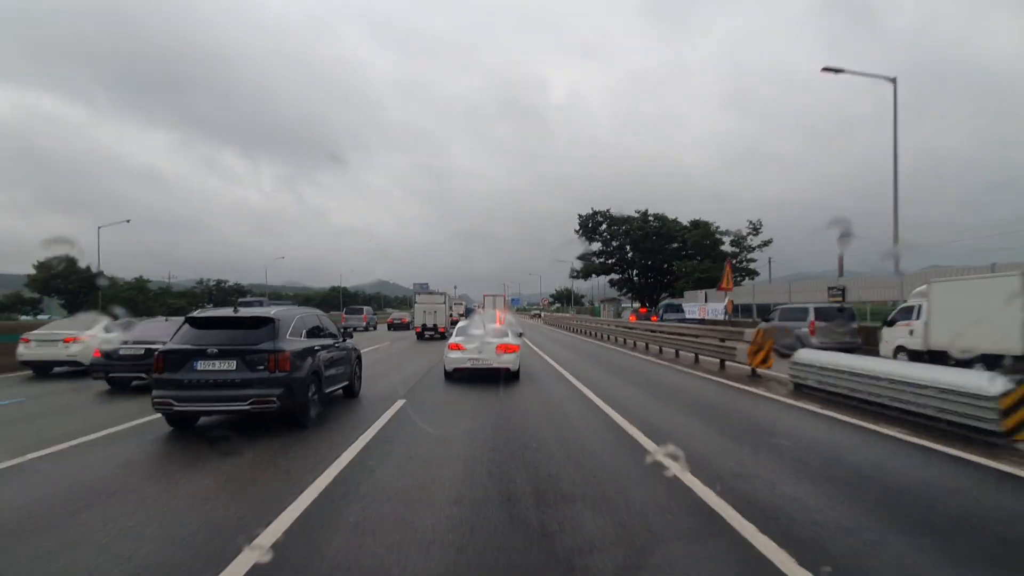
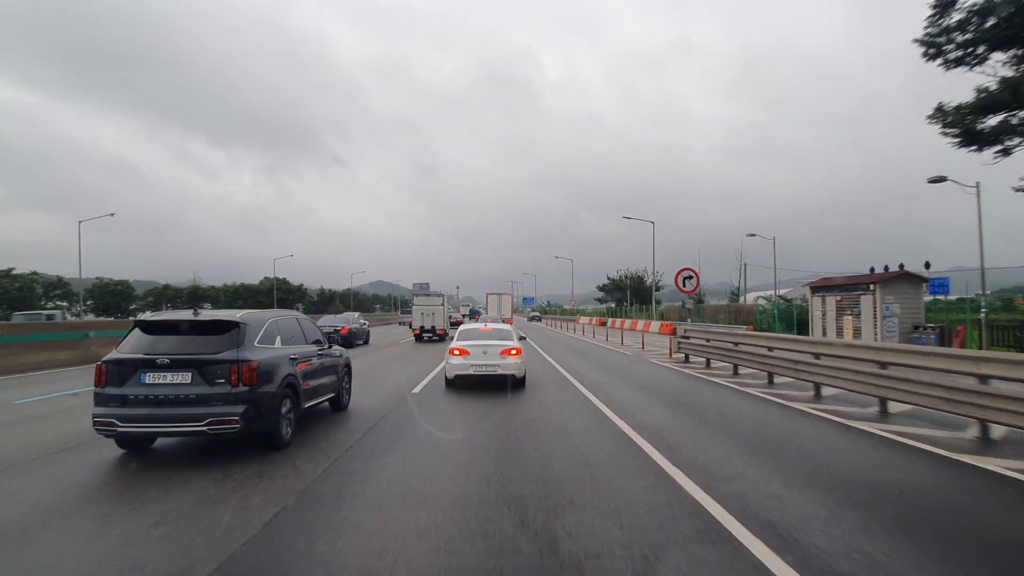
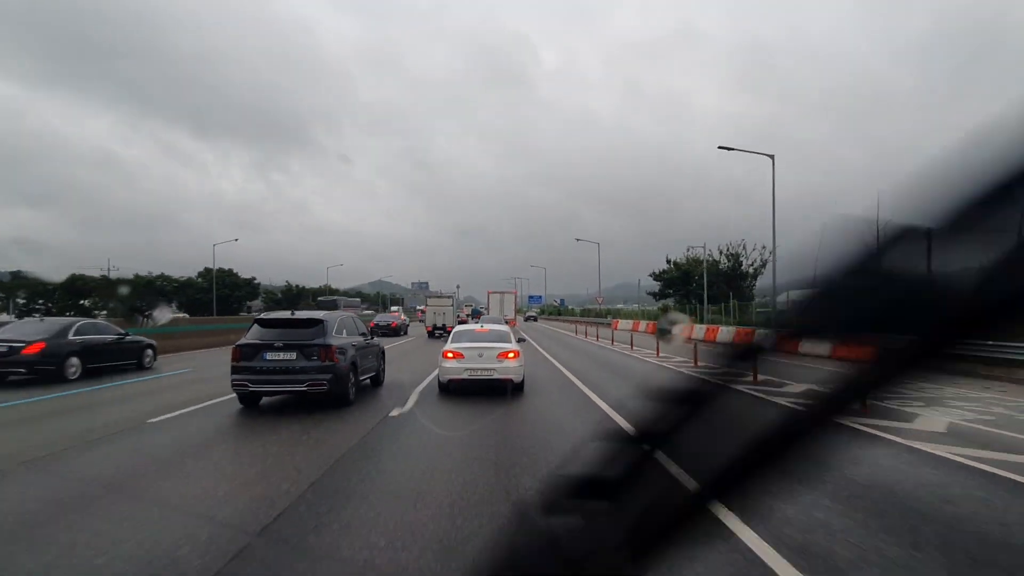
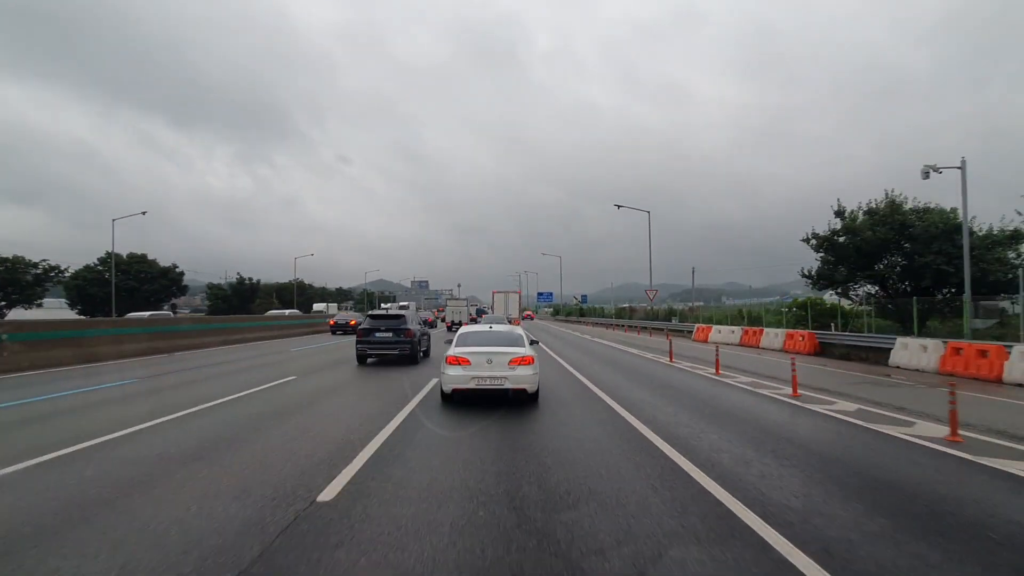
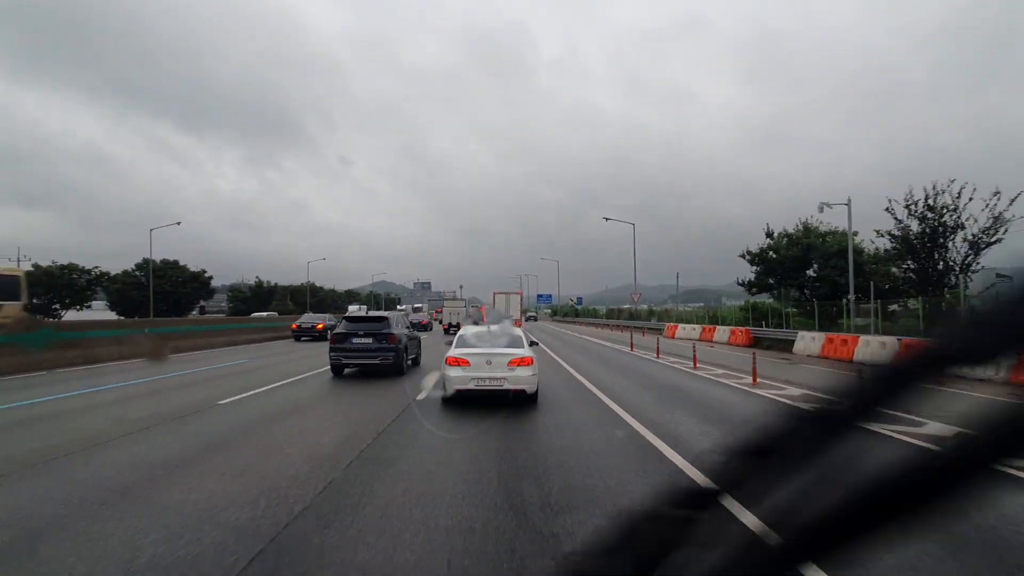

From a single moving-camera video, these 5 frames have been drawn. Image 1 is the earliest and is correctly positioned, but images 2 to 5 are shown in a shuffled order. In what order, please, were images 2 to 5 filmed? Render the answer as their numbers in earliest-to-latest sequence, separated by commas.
2, 3, 5, 4
